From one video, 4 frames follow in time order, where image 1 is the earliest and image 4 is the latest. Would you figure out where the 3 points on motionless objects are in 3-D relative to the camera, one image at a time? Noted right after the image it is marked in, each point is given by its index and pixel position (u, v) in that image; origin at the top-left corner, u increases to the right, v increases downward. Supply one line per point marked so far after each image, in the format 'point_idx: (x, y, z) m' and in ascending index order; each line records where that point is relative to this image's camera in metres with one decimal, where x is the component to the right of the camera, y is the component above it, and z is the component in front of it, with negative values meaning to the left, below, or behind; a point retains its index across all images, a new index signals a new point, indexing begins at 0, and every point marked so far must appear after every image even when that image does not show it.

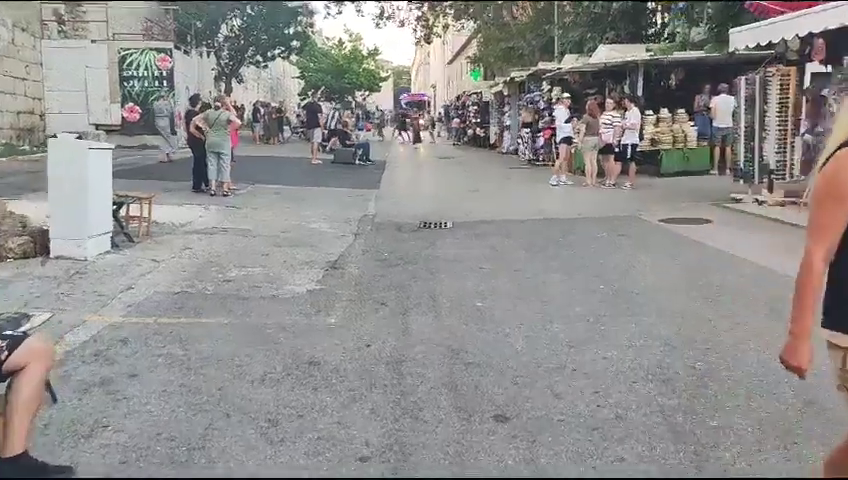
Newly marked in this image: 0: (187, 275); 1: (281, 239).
0: (-2.7, -0.4, +6.9) m
1: (-2.1, 0.0, +9.0) m
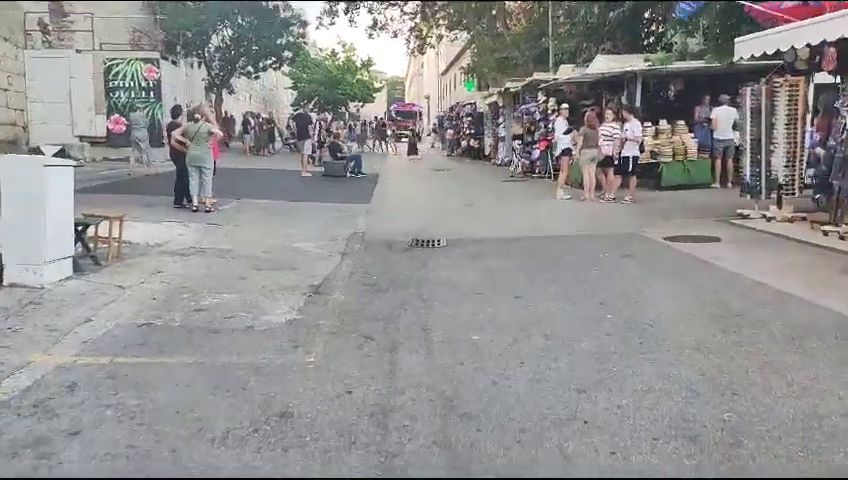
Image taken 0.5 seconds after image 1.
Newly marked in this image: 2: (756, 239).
0: (-2.8, -0.7, +6.3) m
1: (-2.2, -0.3, +8.4) m
2: (+5.0, 0.0, +9.3) m
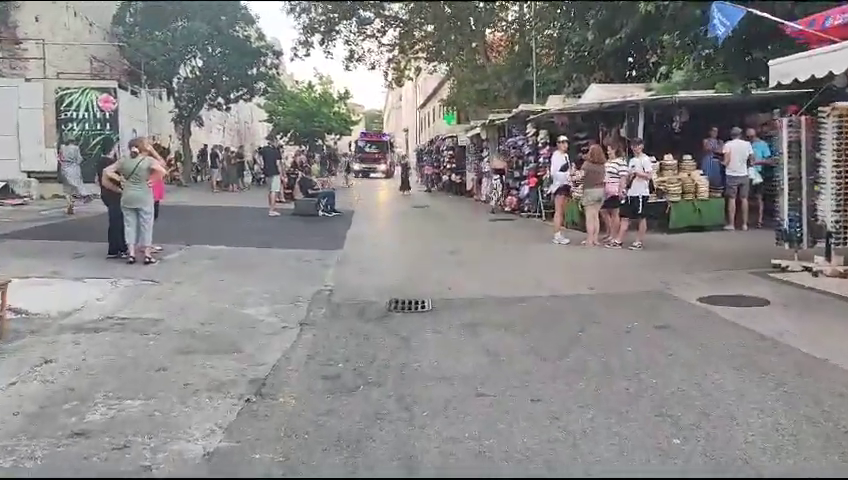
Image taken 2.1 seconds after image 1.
0: (-2.9, -1.3, +4.3) m
1: (-2.4, -1.0, +6.5) m
2: (+4.8, -0.7, +7.6) m
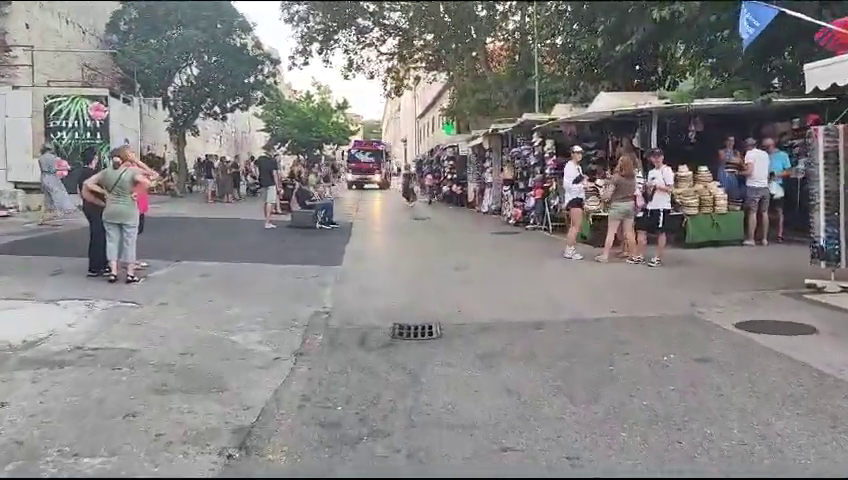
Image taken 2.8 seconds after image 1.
0: (-2.8, -1.5, +3.6) m
1: (-2.3, -1.2, +5.7) m
2: (+4.9, -1.0, +6.9) m
